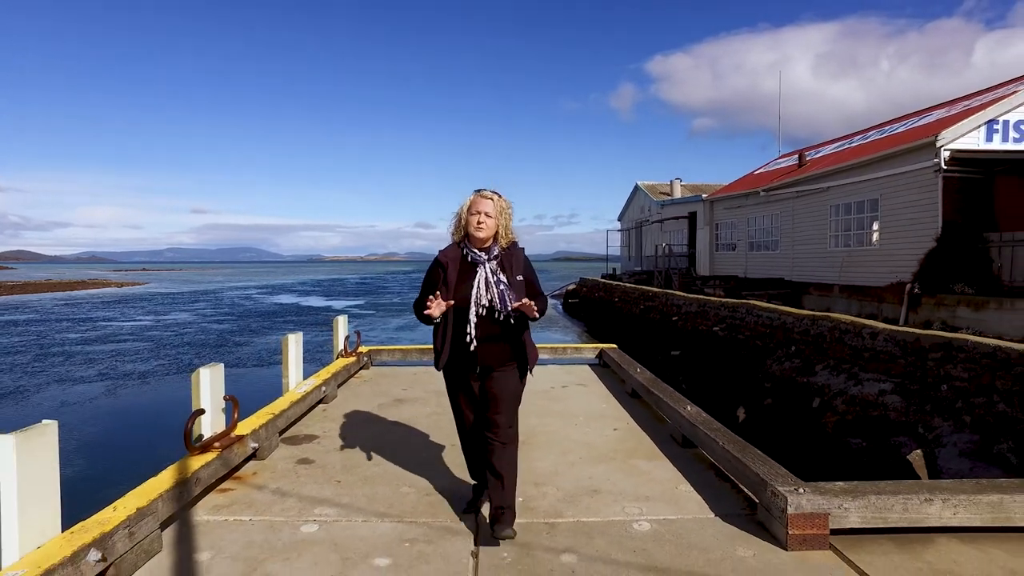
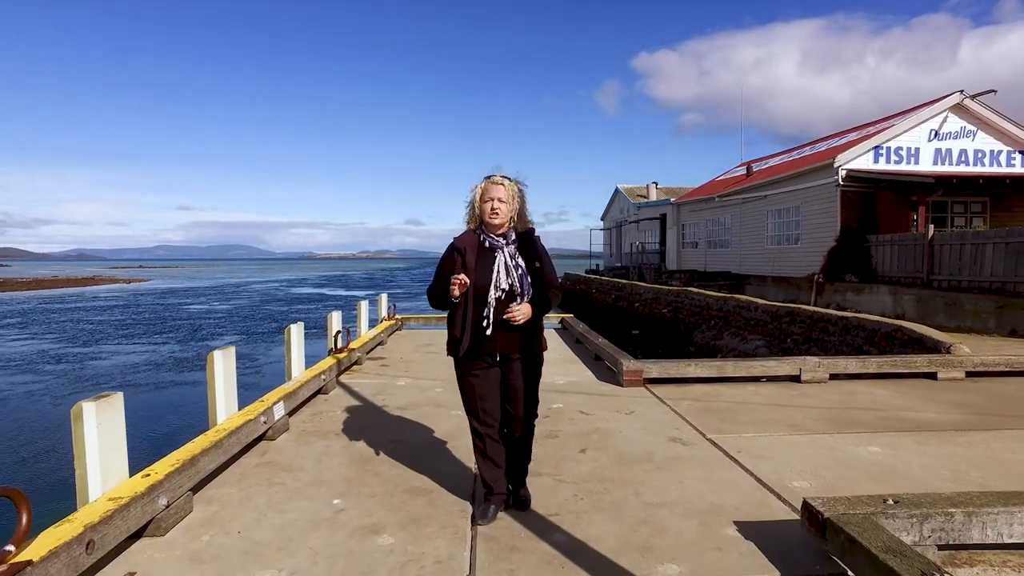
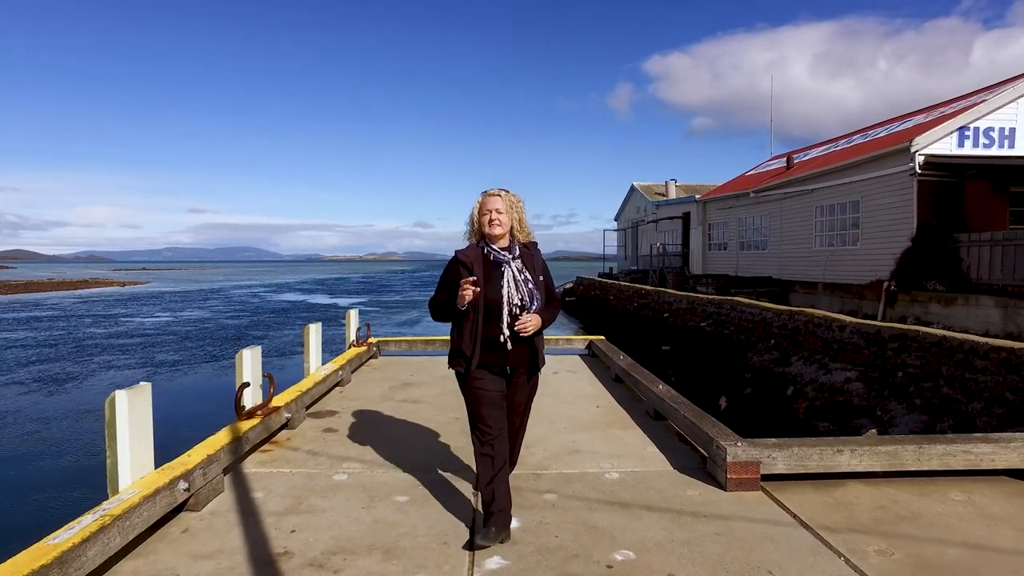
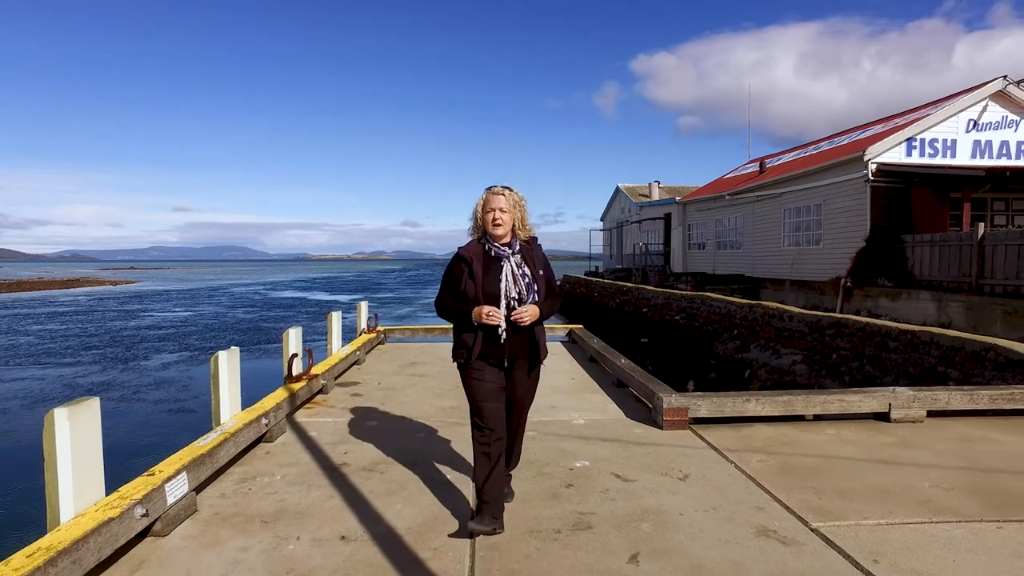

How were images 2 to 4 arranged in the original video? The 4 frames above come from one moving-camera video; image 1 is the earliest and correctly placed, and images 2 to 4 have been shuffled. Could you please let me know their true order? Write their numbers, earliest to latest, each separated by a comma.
3, 4, 2
